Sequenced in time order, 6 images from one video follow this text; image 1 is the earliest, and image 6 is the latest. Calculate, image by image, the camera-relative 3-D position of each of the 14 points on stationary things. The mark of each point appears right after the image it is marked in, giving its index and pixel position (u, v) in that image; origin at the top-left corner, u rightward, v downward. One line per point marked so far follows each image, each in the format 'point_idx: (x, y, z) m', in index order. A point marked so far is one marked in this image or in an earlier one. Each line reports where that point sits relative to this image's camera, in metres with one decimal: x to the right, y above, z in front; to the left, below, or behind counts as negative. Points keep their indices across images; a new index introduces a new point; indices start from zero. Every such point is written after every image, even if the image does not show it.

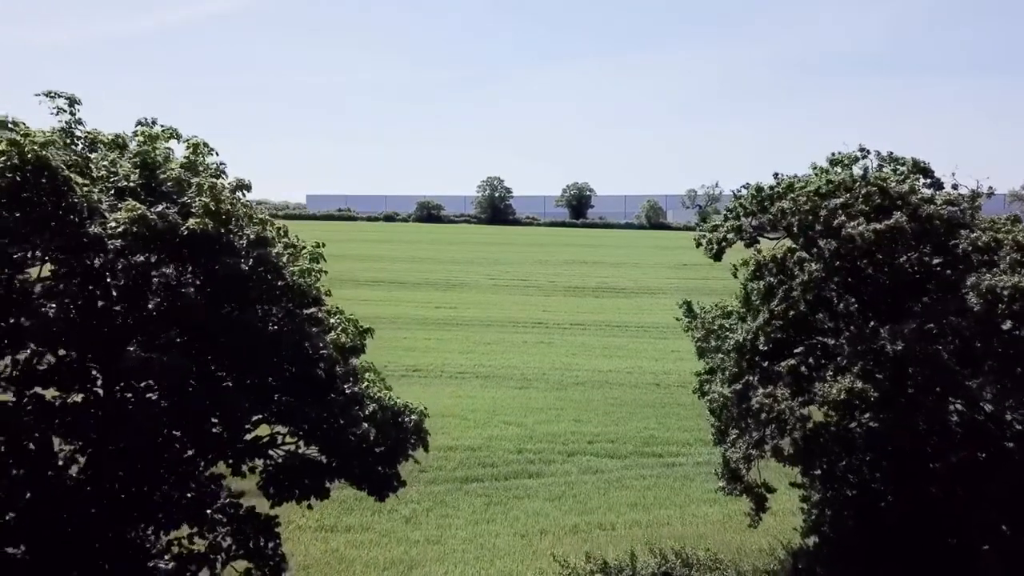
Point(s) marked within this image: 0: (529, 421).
0: (+0.4, -3.1, +17.0) m
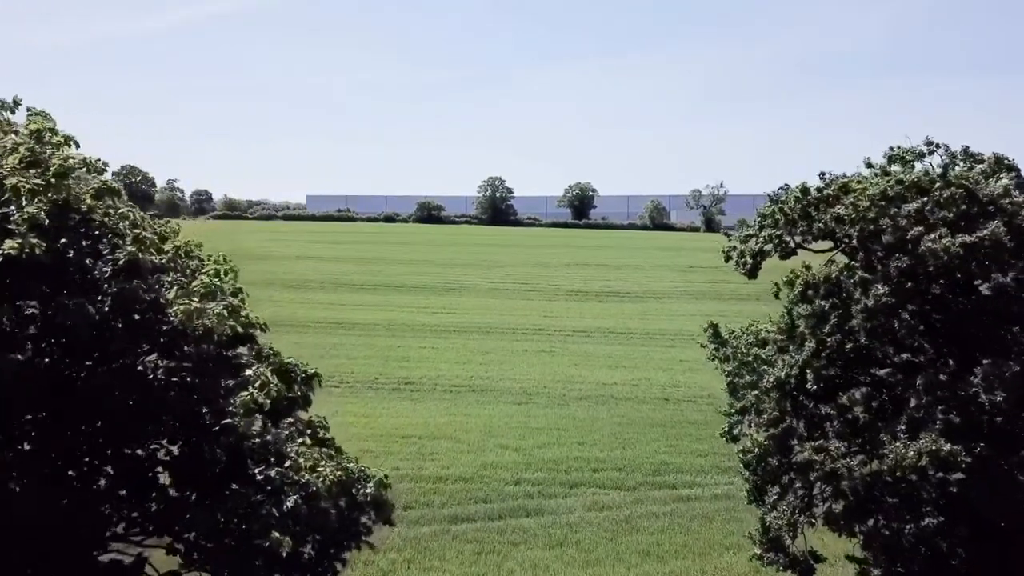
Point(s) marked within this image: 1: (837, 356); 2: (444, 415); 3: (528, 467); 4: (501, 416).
0: (+0.3, -3.3, +15.5) m
1: (+2.7, -0.6, +6.2) m
2: (-1.7, -3.1, +18.0) m
3: (+0.3, -3.4, +14.0) m
4: (-0.3, -3.1, +17.9) m
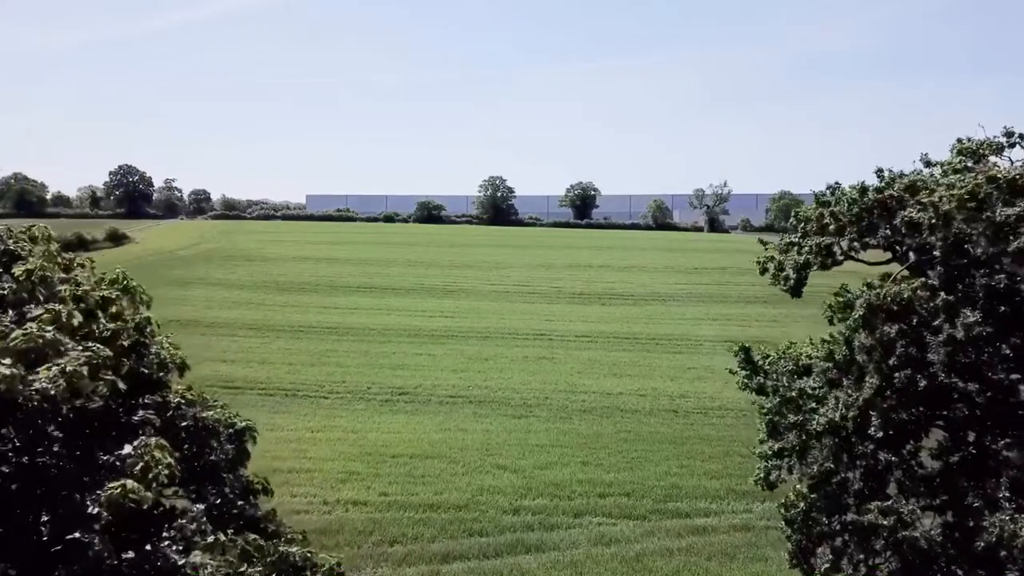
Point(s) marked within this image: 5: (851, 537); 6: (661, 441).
0: (+0.3, -3.5, +14.4) m
1: (+2.7, -0.7, +5.0) m
2: (-1.7, -3.3, +16.9) m
3: (+0.3, -3.6, +12.9) m
4: (-0.3, -3.3, +16.8) m
5: (+2.4, -1.8, +5.2) m
6: (+3.3, -3.4, +16.4) m
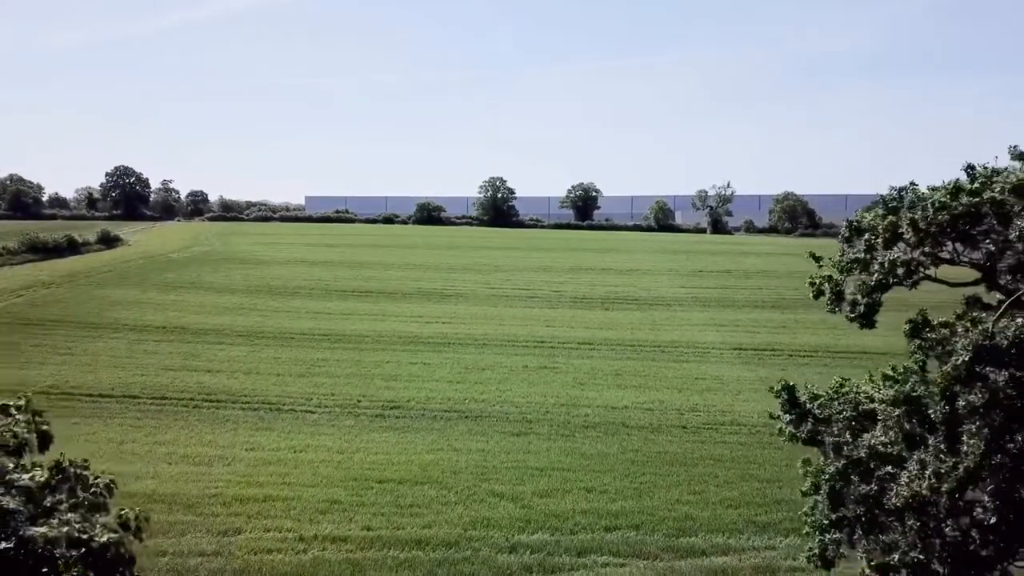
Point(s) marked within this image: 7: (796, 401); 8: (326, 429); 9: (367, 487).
0: (+0.3, -3.7, +13.1) m
1: (+2.6, -0.9, +3.8) m
2: (-1.8, -3.5, +15.6) m
3: (+0.2, -3.8, +11.6) m
4: (-0.3, -3.5, +15.6) m
5: (+2.3, -2.0, +4.0) m
6: (+3.3, -3.6, +15.2) m
7: (+2.3, -0.9, +6.0) m
8: (-4.4, -3.3, +17.4) m
9: (-2.6, -3.6, +13.3) m
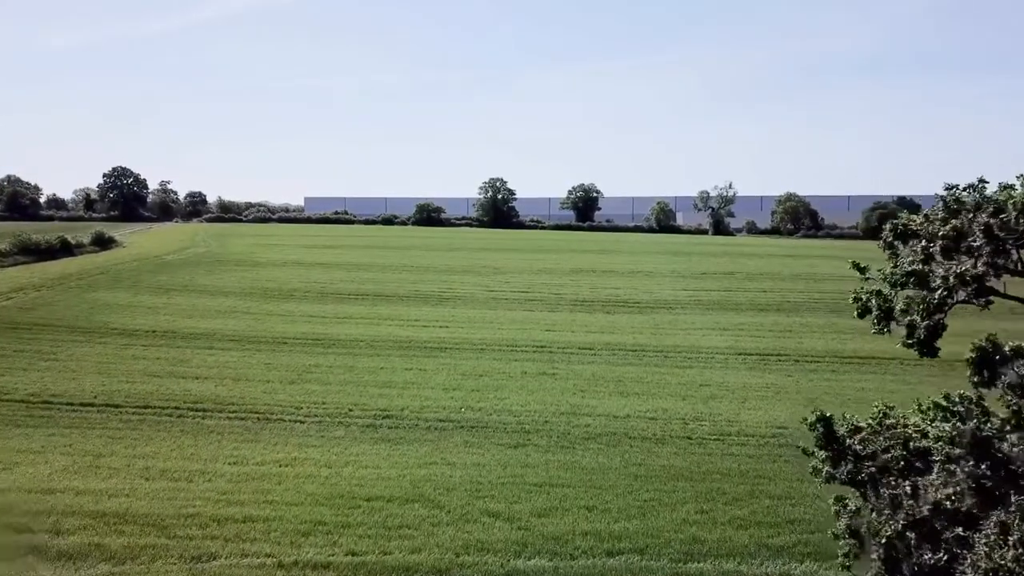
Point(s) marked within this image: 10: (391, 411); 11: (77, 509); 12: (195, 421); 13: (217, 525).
0: (+0.2, -3.8, +12.4) m
1: (+2.6, -1.0, +3.0) m
2: (-1.8, -3.6, +14.9) m
3: (+0.2, -3.9, +10.8) m
4: (-0.4, -3.6, +14.8) m
5: (+2.3, -2.0, +3.2) m
6: (+3.2, -3.7, +14.4) m
7: (+2.2, -1.0, +5.2) m
8: (-4.5, -3.5, +16.6) m
9: (-2.7, -3.7, +12.5) m
10: (-3.2, -3.2, +19.3) m
11: (-7.2, -3.7, +12.1) m
12: (-7.8, -3.3, +18.0) m
13: (-4.7, -3.7, +11.6) m
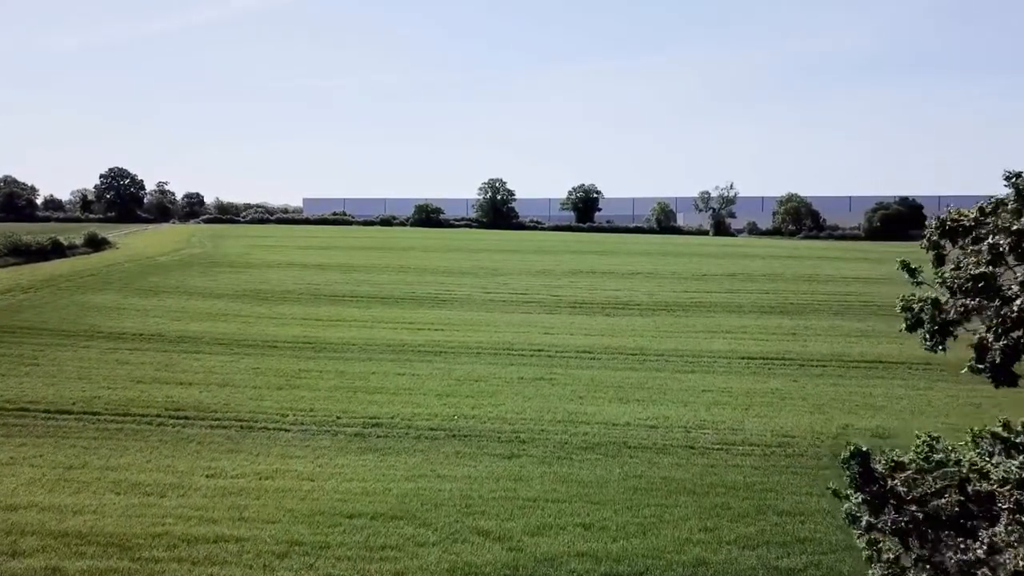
0: (+0.1, -3.8, +11.6) m
1: (+2.4, -1.0, +2.2) m
2: (-2.0, -3.6, +14.1) m
3: (0.0, -3.9, +10.1) m
4: (-0.5, -3.6, +14.0) m
5: (+2.1, -2.1, +2.4) m
6: (+3.1, -3.8, +13.6) m
7: (+2.1, -1.1, +4.4) m
8: (-4.6, -3.5, +15.8) m
9: (-2.8, -3.8, +11.8) m
10: (-3.3, -3.3, +18.6) m
11: (-7.3, -3.7, +11.4) m
12: (-7.9, -3.3, +17.2) m
13: (-4.8, -3.8, +10.8) m
